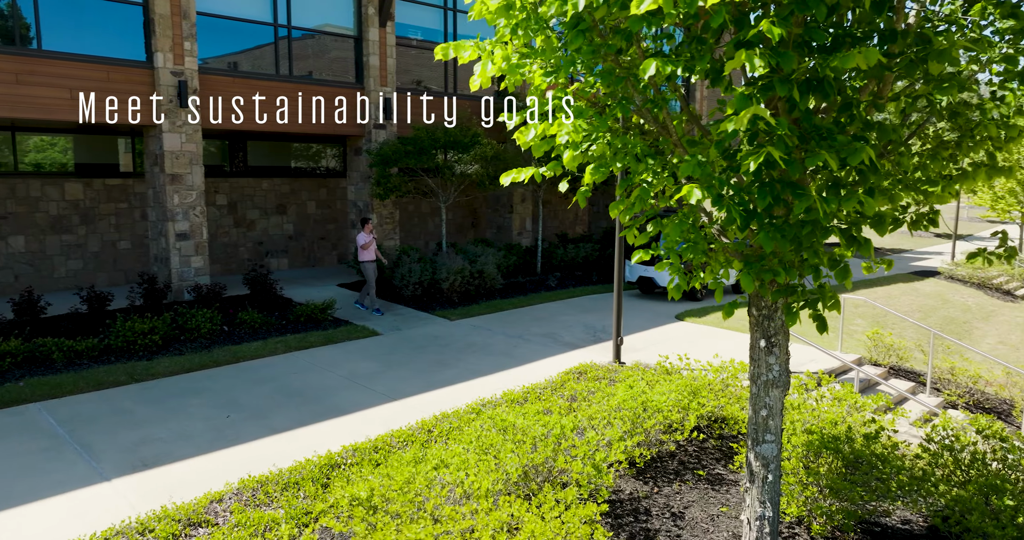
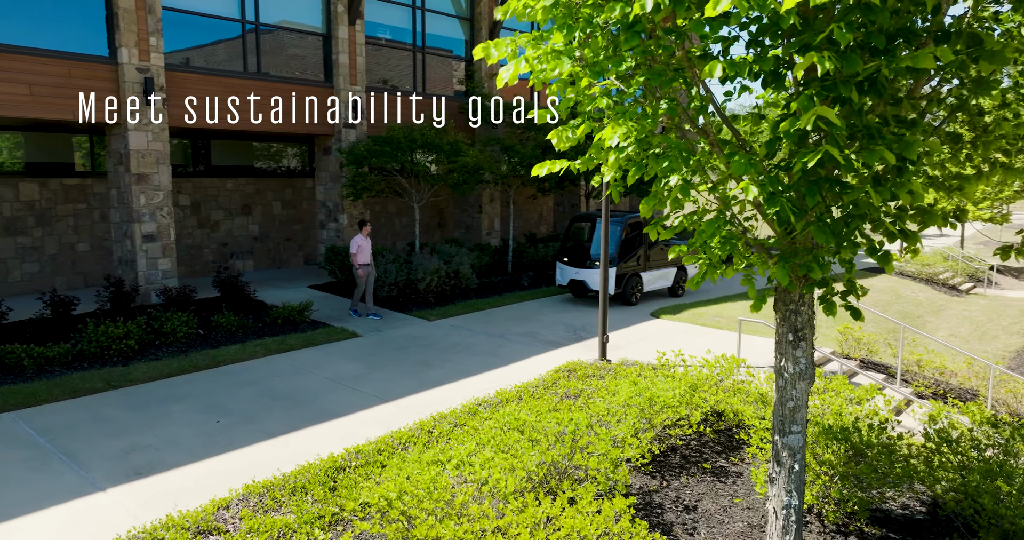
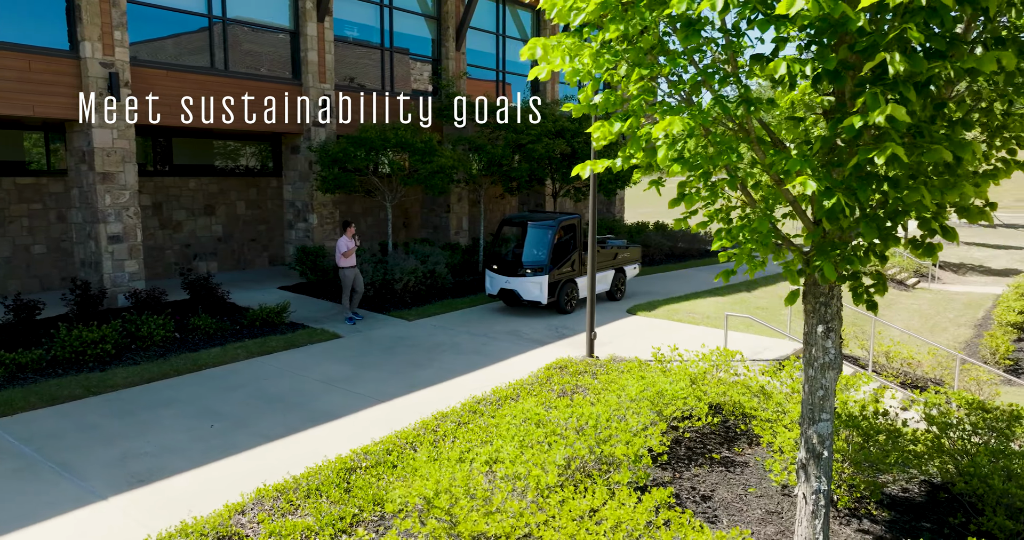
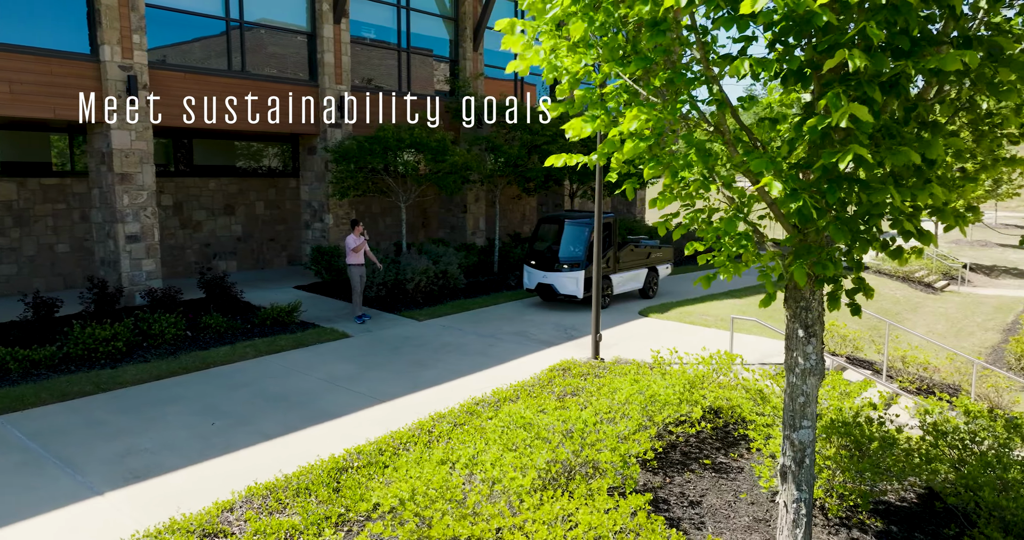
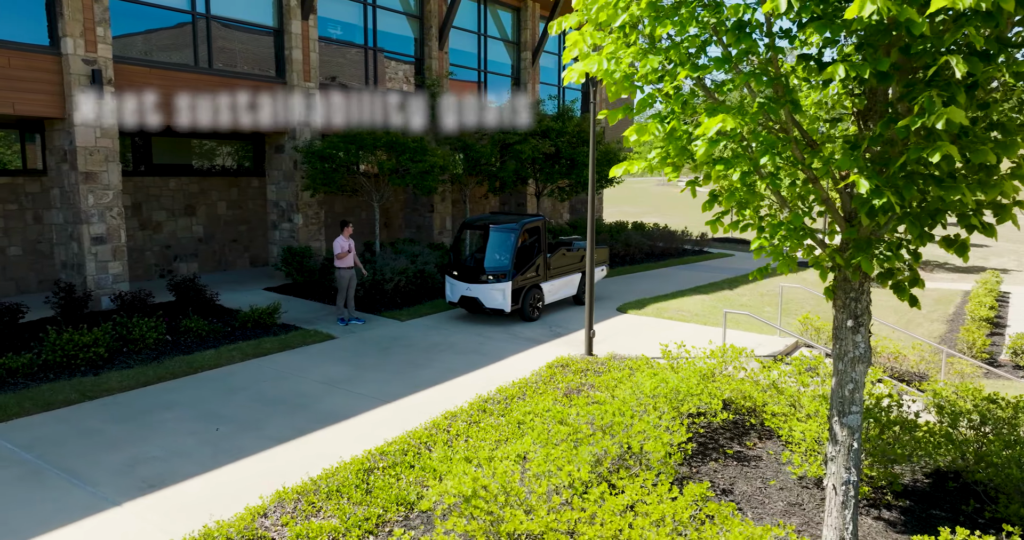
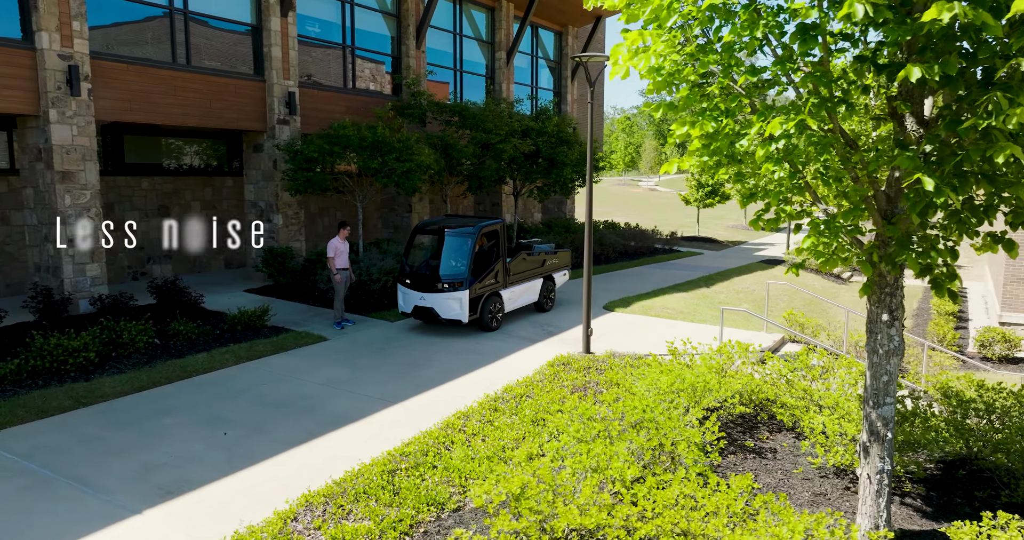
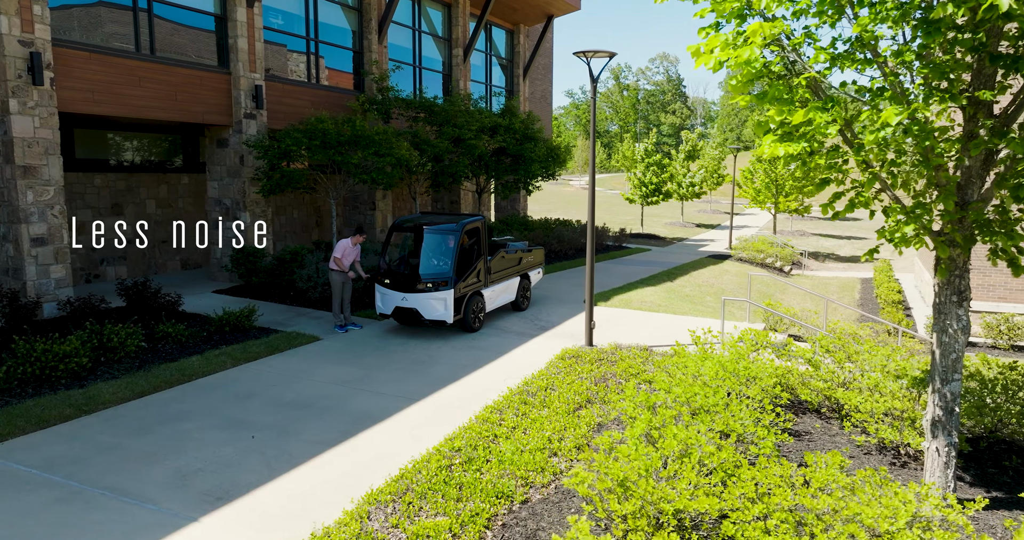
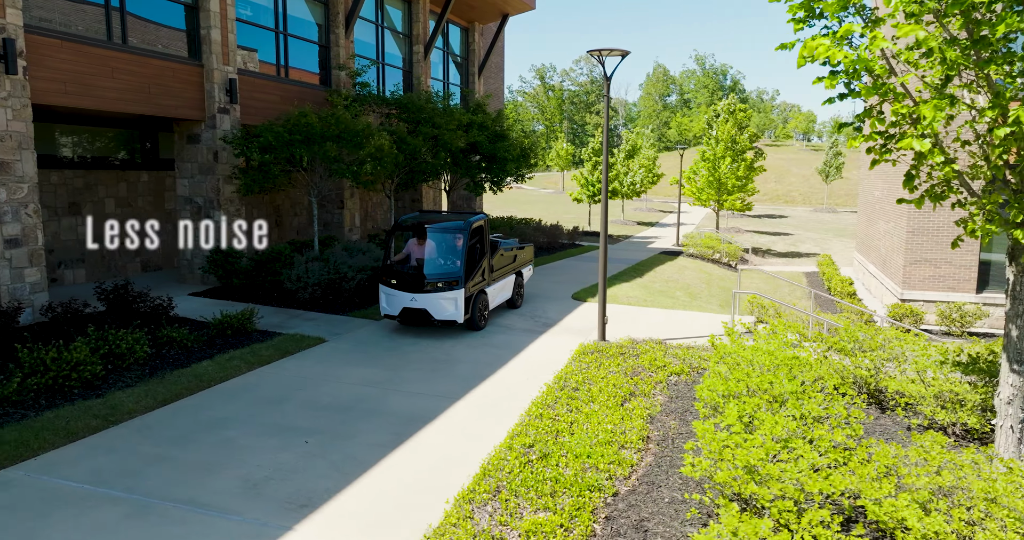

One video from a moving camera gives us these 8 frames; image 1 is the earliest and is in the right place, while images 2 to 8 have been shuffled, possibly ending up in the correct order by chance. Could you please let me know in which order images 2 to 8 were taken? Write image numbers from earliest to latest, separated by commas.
2, 4, 3, 5, 6, 7, 8
